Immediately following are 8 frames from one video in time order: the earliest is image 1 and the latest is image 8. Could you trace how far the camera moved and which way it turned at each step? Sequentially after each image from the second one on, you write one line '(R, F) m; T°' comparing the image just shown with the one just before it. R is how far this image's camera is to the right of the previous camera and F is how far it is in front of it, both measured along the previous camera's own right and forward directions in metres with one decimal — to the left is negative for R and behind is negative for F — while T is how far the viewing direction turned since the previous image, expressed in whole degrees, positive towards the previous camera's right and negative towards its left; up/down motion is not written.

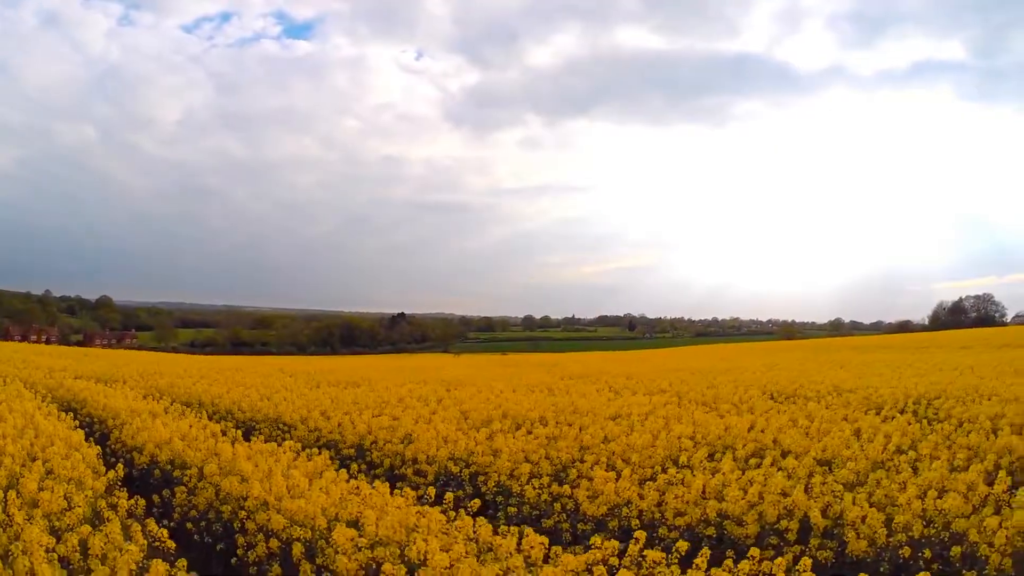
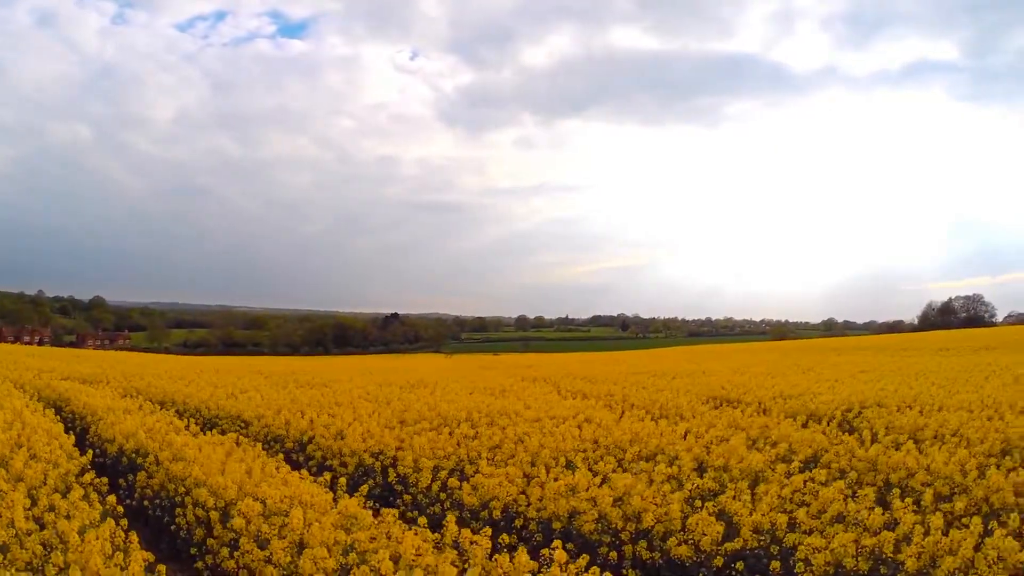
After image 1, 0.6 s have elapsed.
(+0.6, -0.8) m; 0°
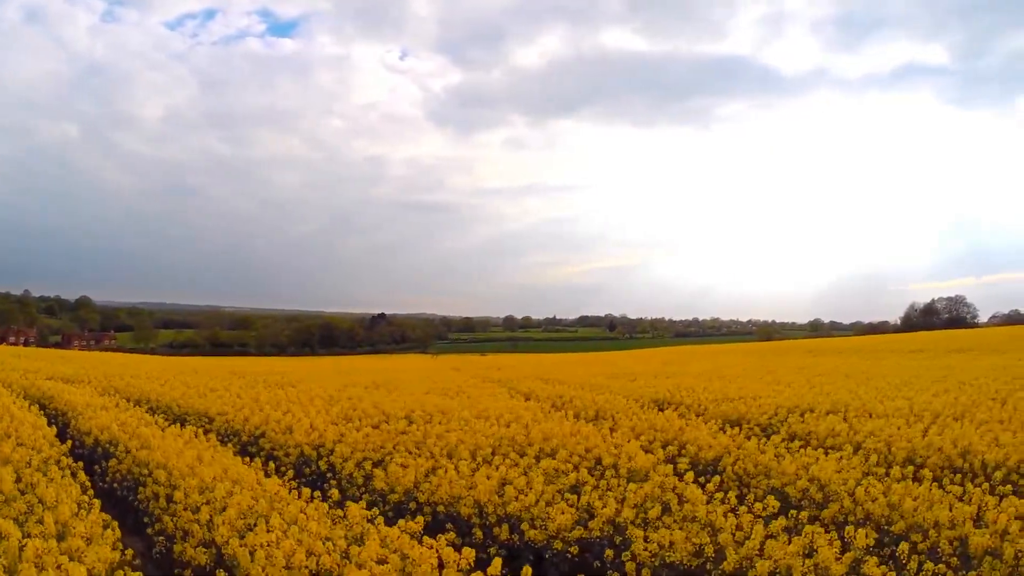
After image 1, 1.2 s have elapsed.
(+0.6, -0.8) m; +1°
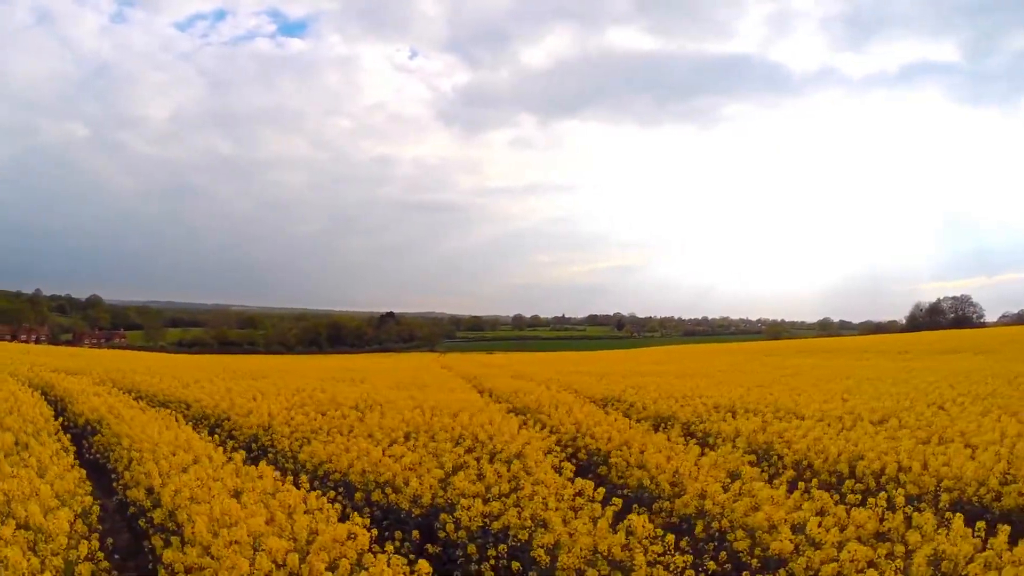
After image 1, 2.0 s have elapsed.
(+0.7, -0.8) m; -1°
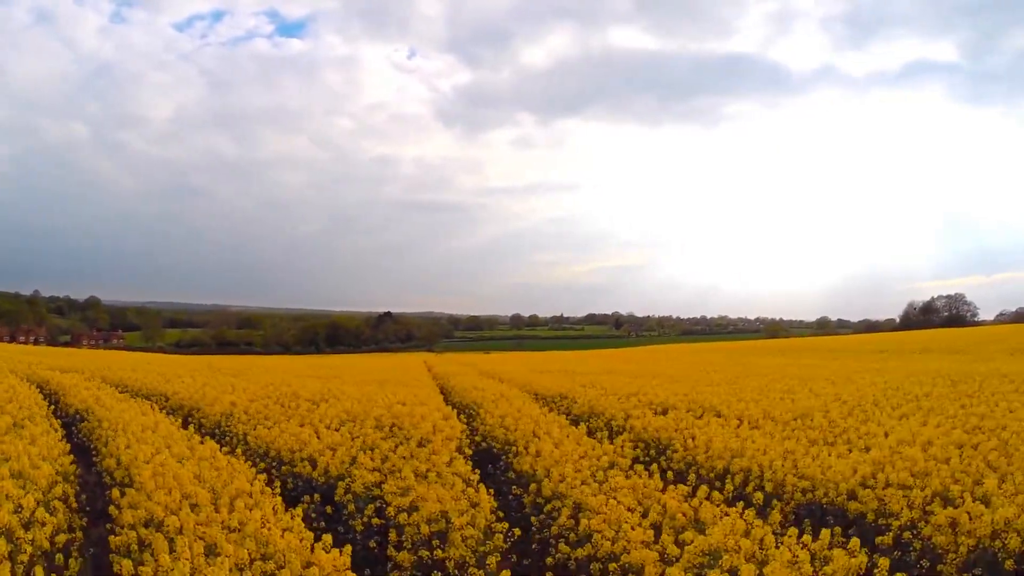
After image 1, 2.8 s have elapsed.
(+0.6, -0.7) m; 0°
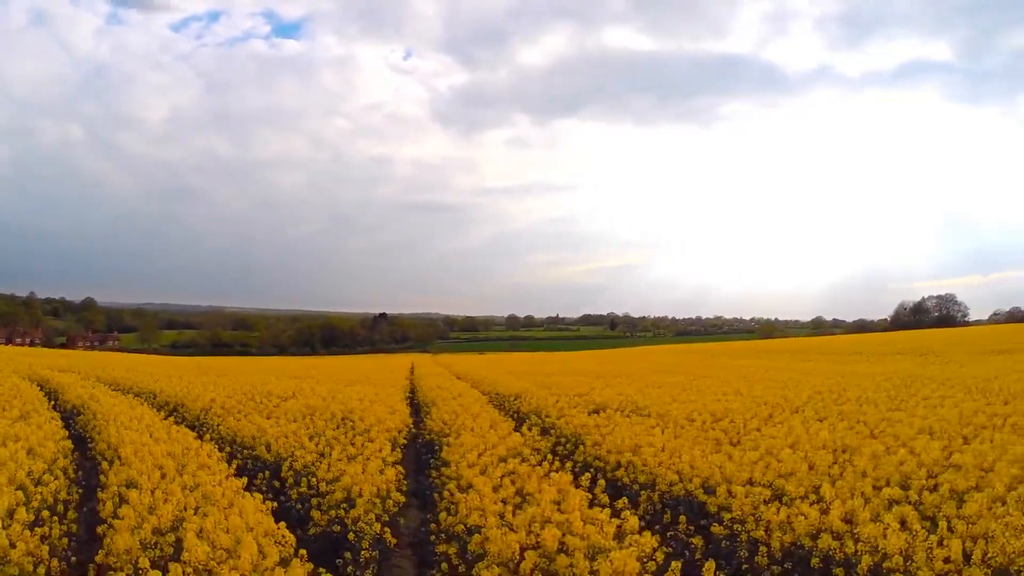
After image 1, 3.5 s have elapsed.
(+0.6, -0.9) m; 0°
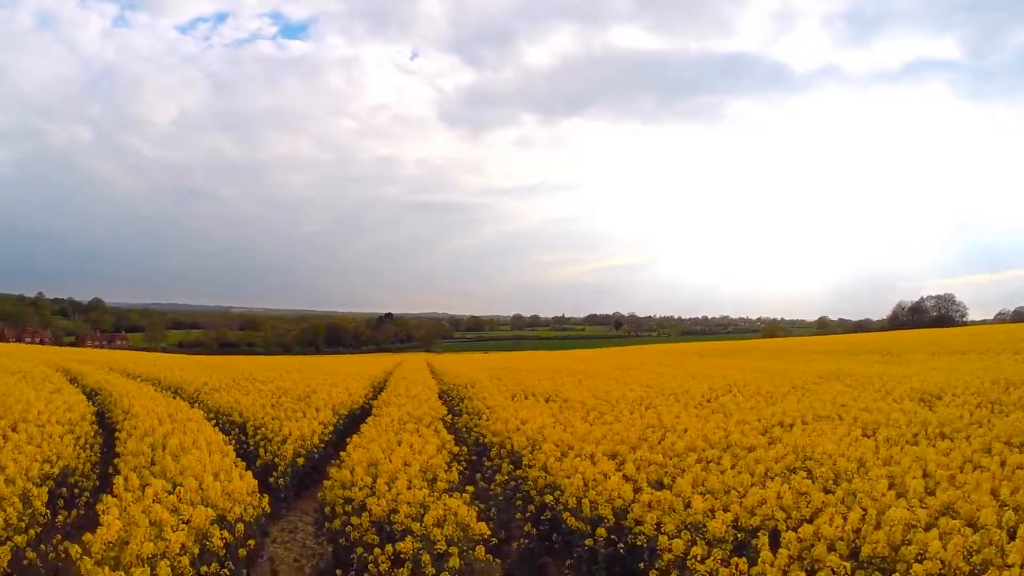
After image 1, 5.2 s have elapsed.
(+1.0, -1.7) m; -1°
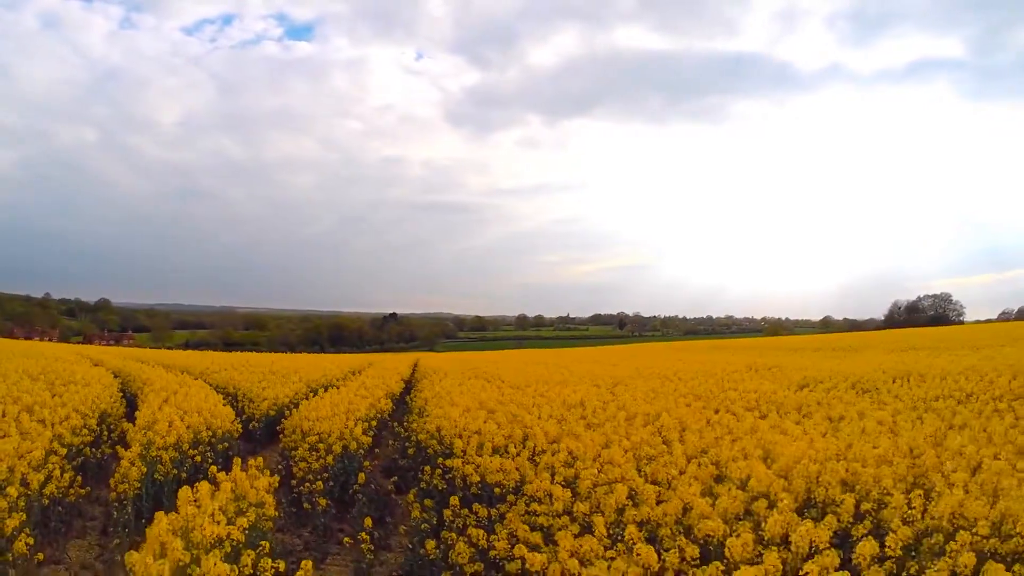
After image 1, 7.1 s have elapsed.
(+0.8, -1.6) m; 0°
